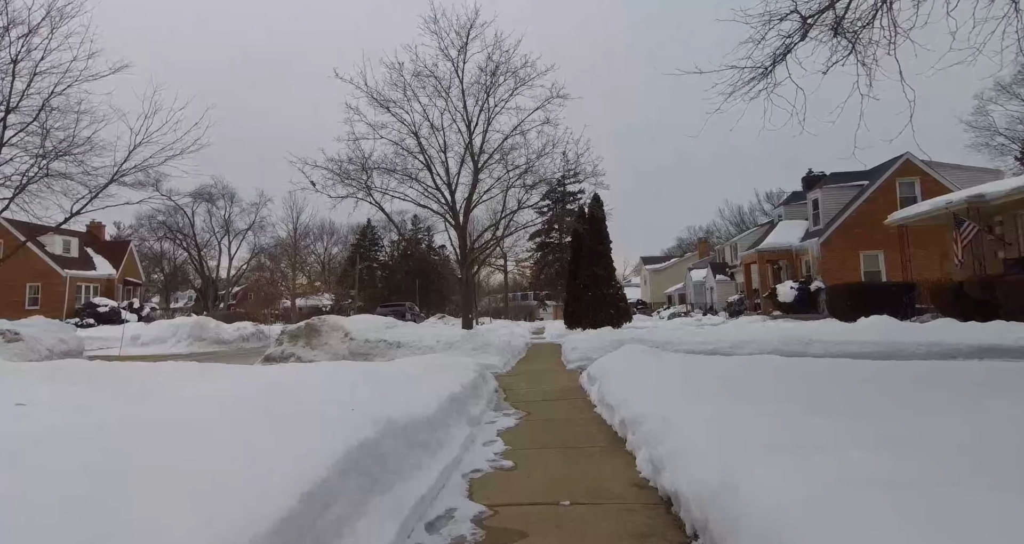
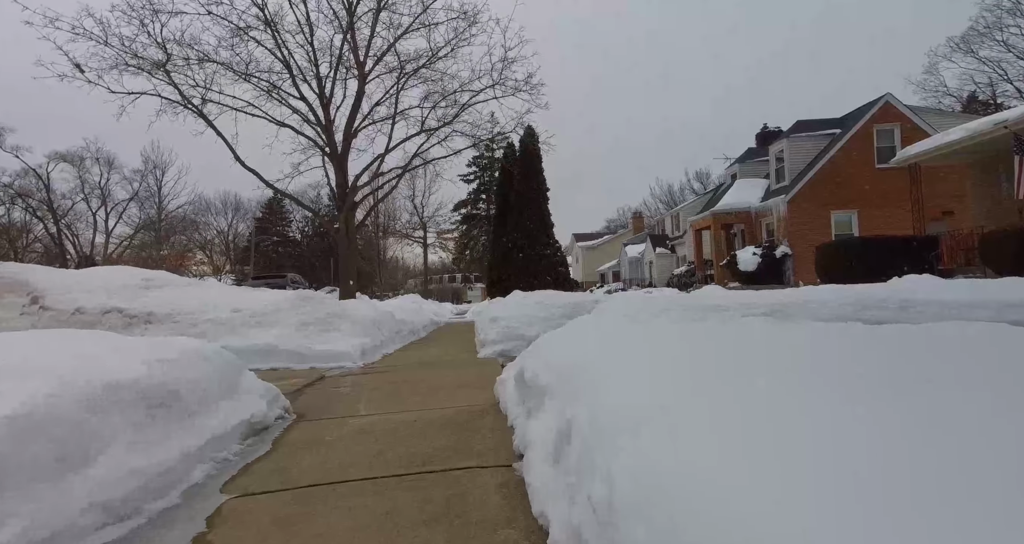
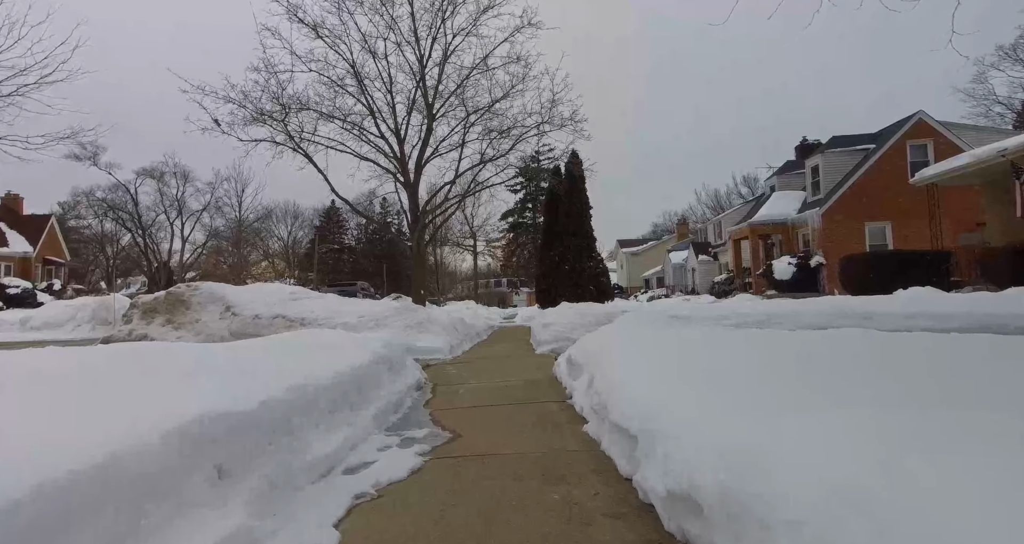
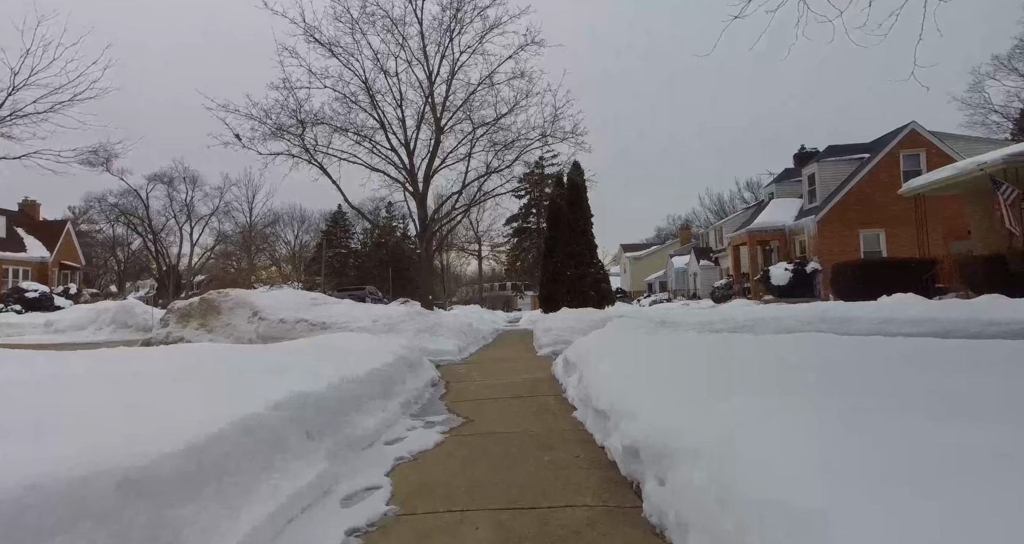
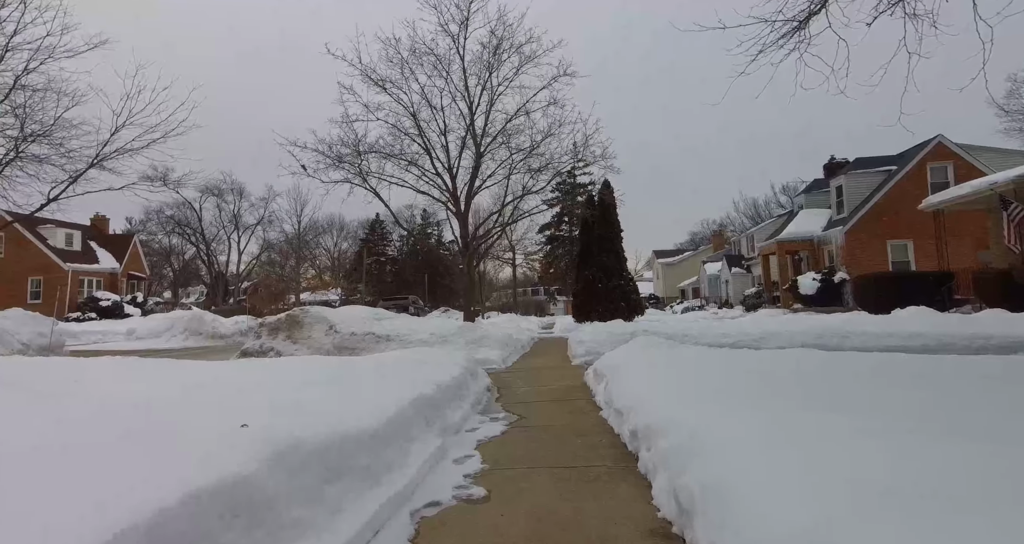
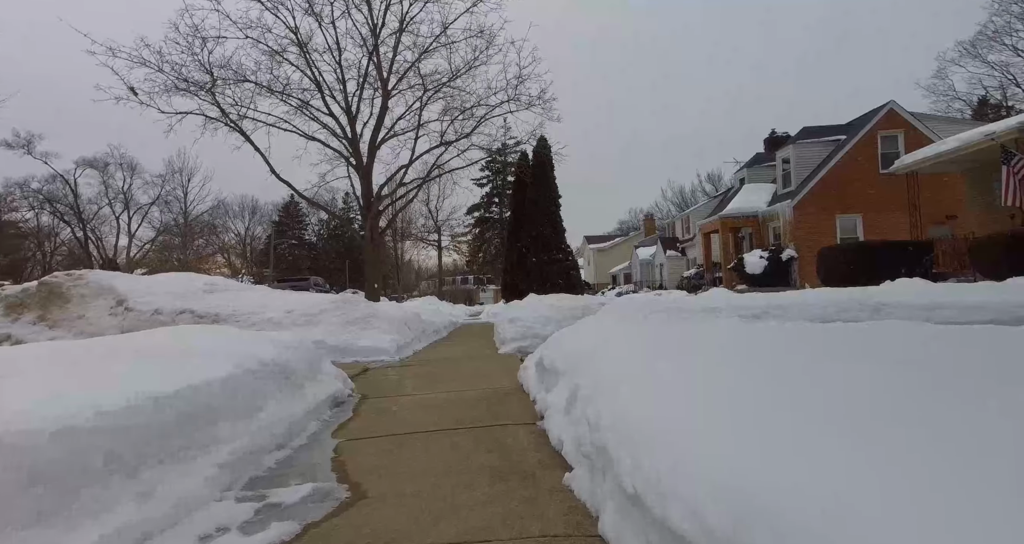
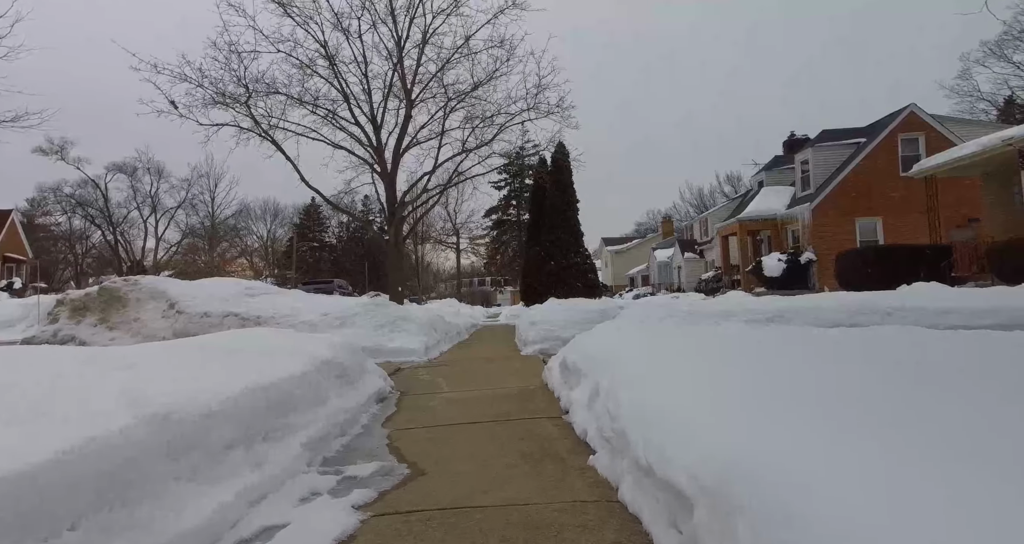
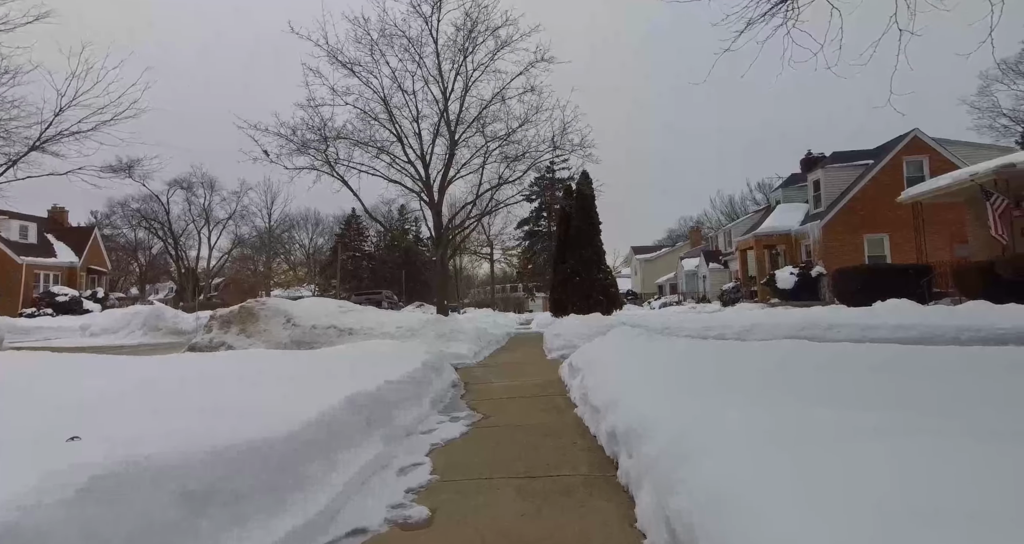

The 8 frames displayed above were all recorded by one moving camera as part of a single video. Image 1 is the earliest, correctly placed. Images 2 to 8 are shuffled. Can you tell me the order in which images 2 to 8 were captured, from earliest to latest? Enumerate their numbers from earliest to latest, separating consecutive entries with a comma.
5, 8, 4, 3, 7, 6, 2
